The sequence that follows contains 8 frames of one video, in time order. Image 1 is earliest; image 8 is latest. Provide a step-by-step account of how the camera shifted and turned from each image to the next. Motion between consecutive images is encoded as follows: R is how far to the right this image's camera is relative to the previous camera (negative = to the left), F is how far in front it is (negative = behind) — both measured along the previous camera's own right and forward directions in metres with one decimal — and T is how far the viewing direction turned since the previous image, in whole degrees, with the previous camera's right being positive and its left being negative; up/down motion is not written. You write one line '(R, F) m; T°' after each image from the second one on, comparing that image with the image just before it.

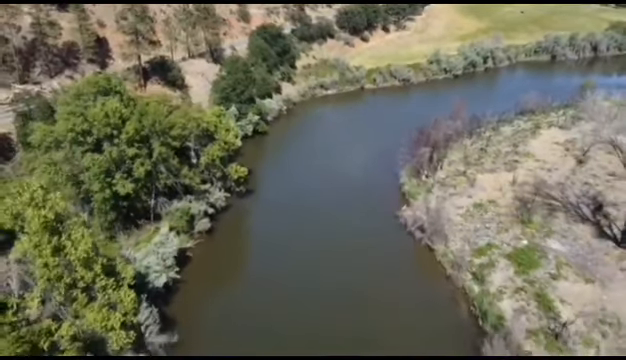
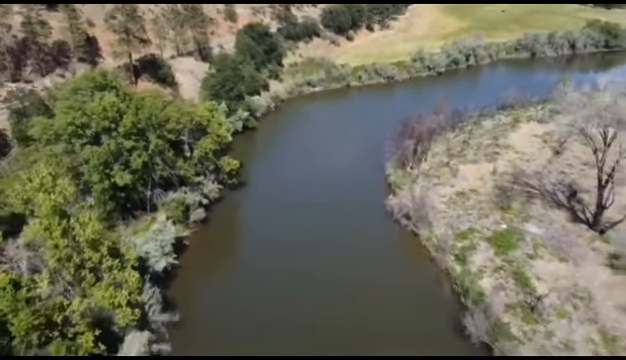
(-0.3, -1.5) m; +2°
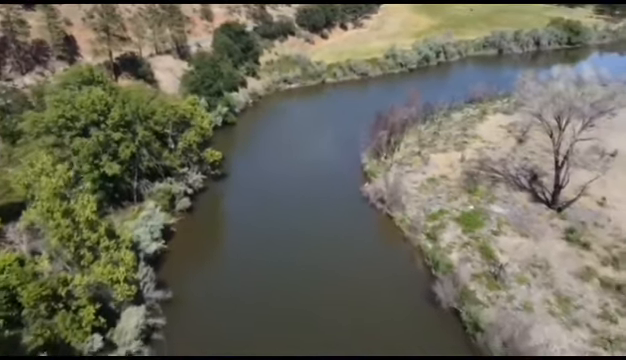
(-0.3, -2.0) m; +3°
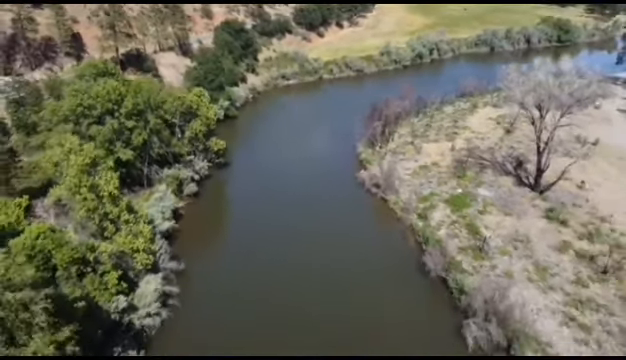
(-0.2, -2.5) m; 0°
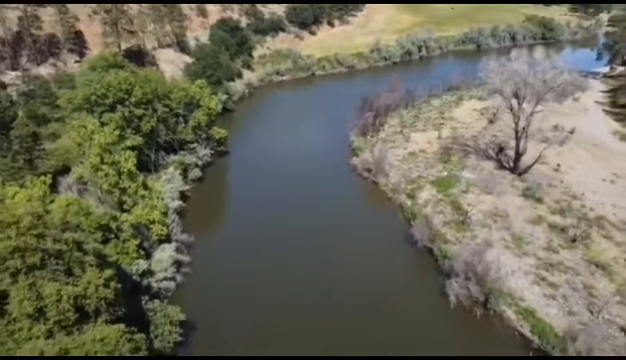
(-0.4, -2.9) m; +1°
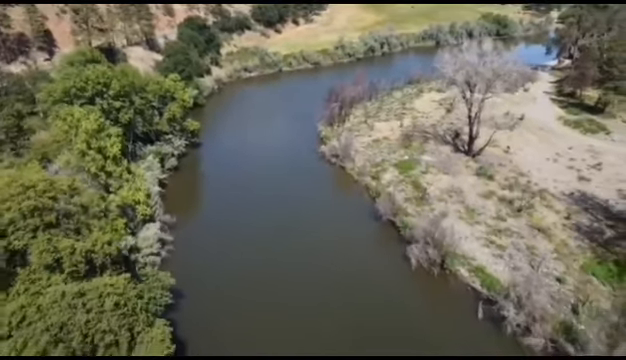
(-0.3, -2.8) m; +4°
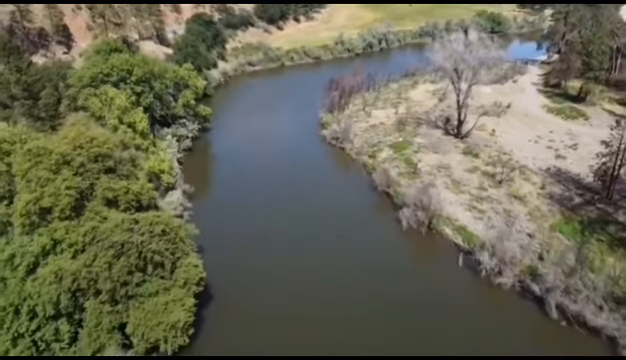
(-0.3, -4.3) m; 0°
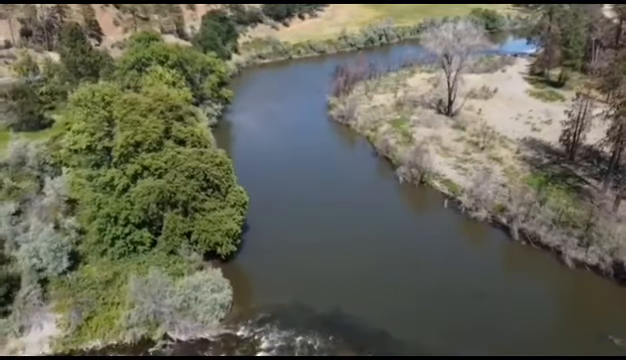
(-1.0, -7.2) m; 0°
